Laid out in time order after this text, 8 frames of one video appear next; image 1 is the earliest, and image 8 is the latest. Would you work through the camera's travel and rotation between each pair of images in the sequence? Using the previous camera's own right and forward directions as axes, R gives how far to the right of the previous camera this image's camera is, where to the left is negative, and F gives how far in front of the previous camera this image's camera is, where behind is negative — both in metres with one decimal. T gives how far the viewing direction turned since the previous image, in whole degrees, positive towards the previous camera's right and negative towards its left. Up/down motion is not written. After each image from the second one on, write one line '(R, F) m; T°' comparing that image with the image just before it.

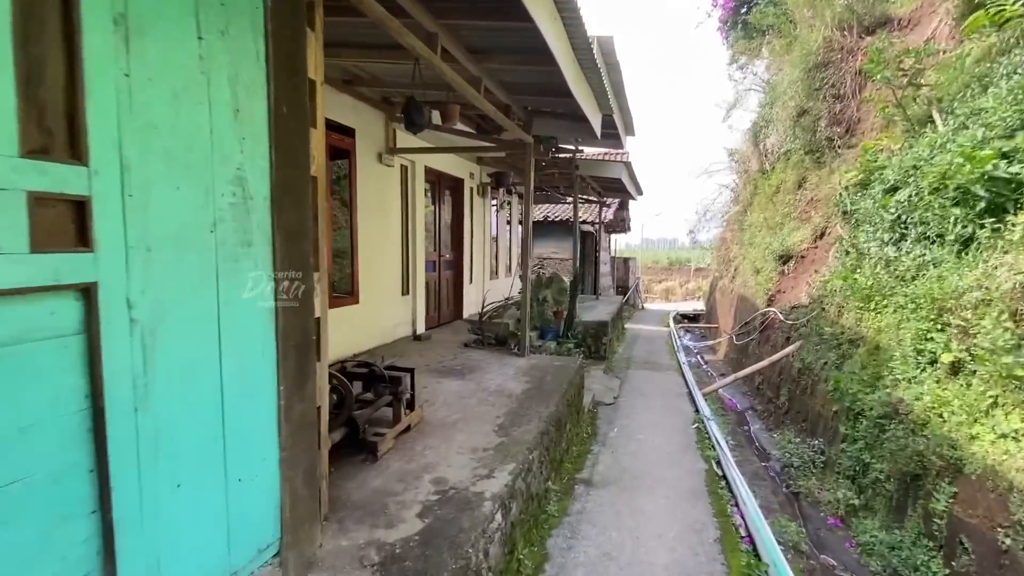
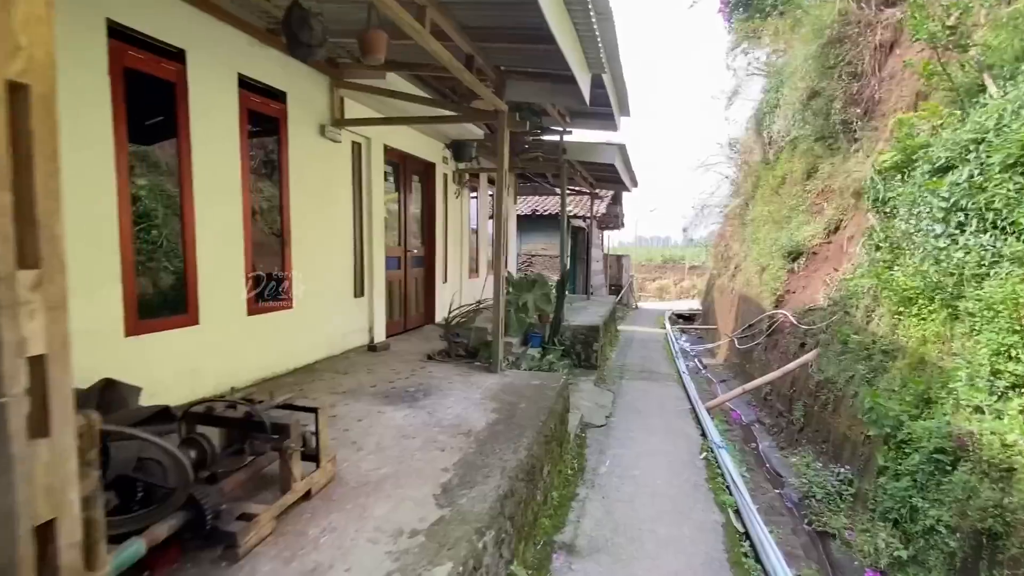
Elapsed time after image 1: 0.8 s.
(+0.2, +0.9) m; +1°
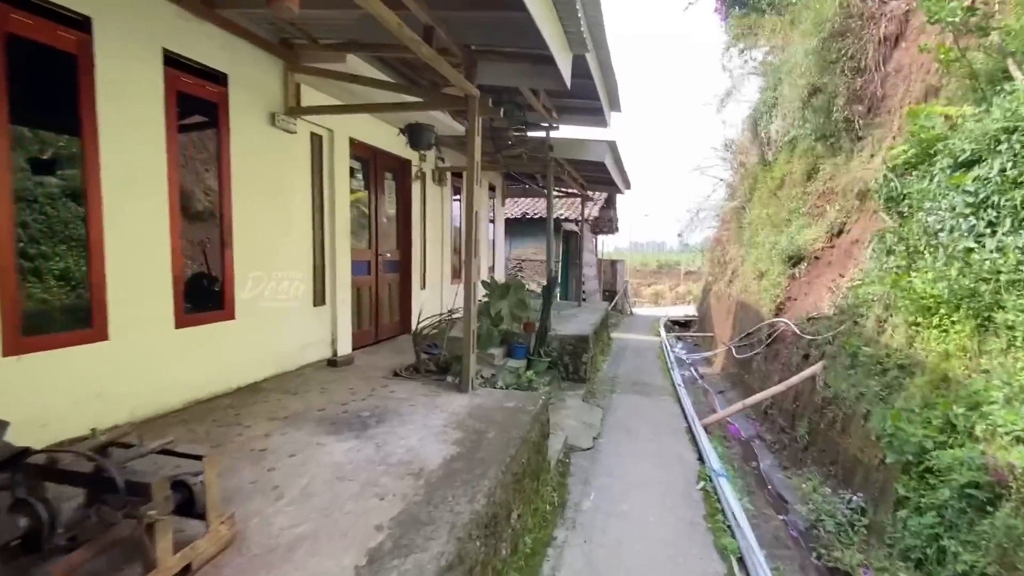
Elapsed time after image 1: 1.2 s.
(+0.2, +0.5) m; 0°
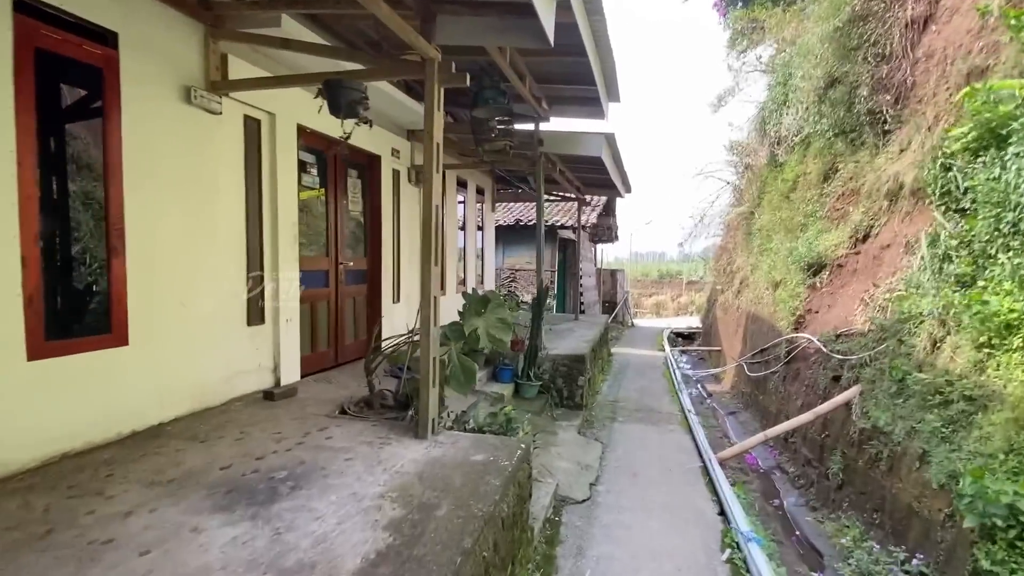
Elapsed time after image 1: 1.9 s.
(+0.2, +0.8) m; 0°
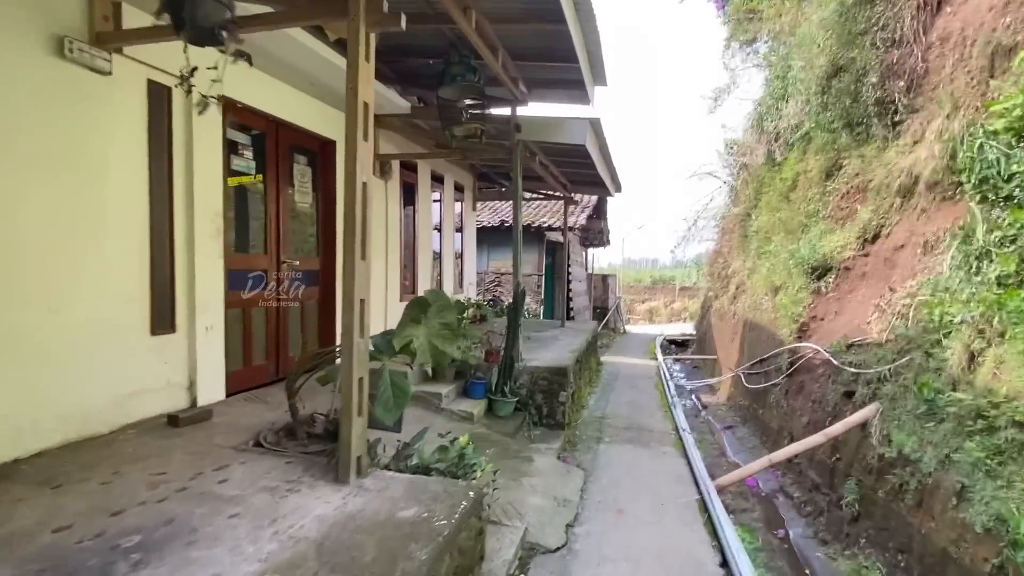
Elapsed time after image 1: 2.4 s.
(+0.2, +0.6) m; +1°
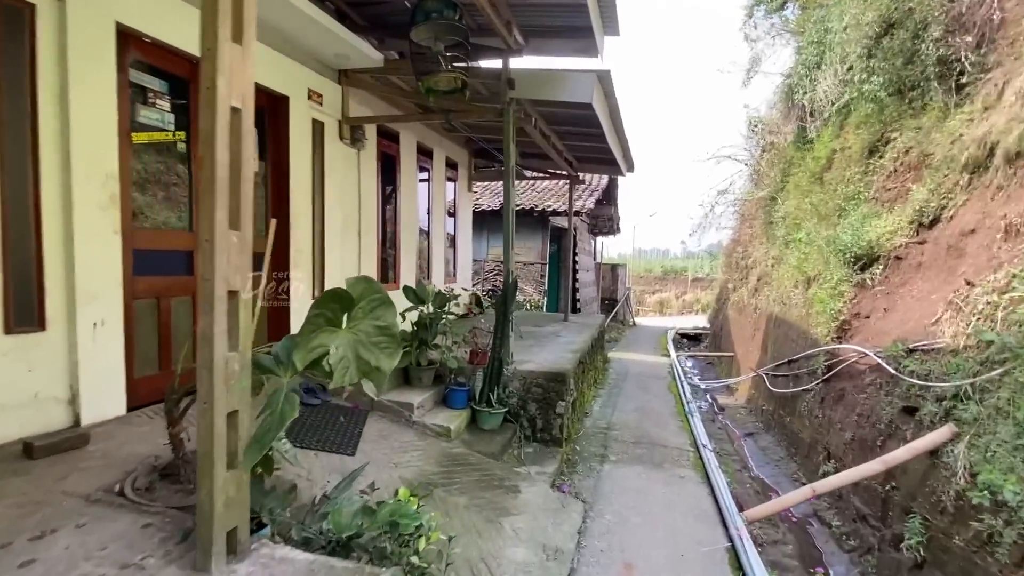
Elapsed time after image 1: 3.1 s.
(+0.2, +0.8) m; -1°
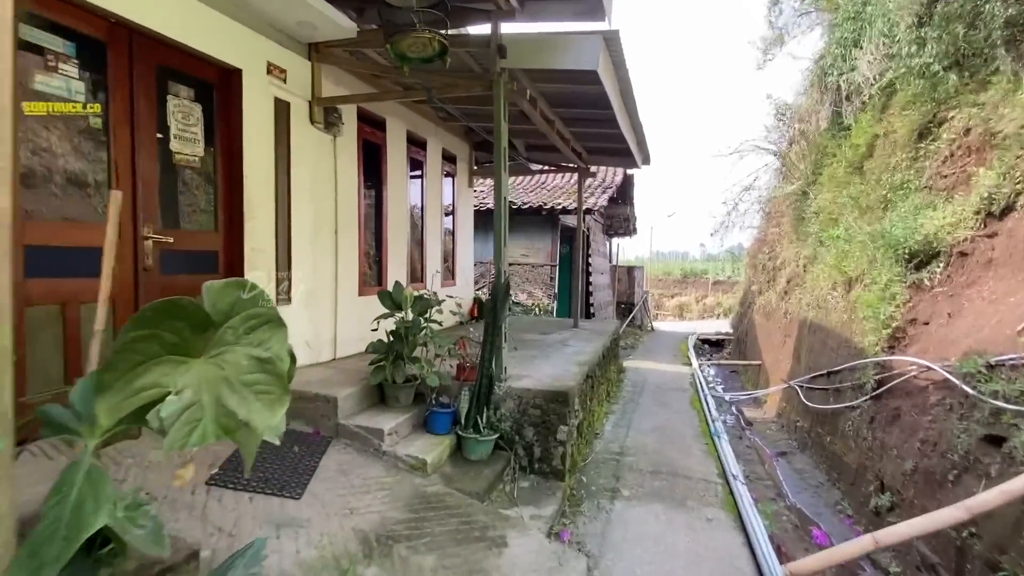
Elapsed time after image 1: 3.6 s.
(+0.2, +0.6) m; -2°
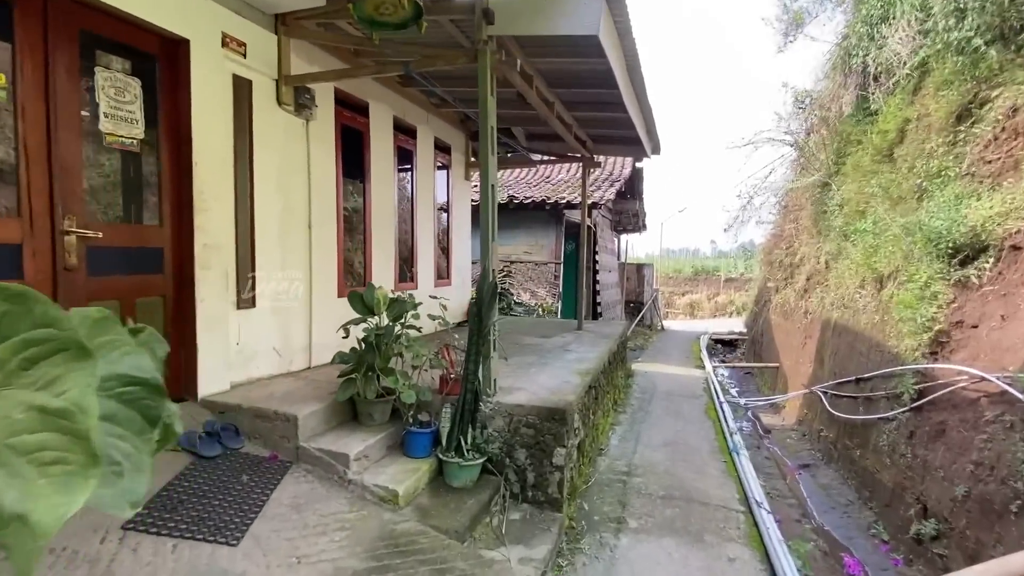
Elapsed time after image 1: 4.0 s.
(+0.1, +0.4) m; -1°
